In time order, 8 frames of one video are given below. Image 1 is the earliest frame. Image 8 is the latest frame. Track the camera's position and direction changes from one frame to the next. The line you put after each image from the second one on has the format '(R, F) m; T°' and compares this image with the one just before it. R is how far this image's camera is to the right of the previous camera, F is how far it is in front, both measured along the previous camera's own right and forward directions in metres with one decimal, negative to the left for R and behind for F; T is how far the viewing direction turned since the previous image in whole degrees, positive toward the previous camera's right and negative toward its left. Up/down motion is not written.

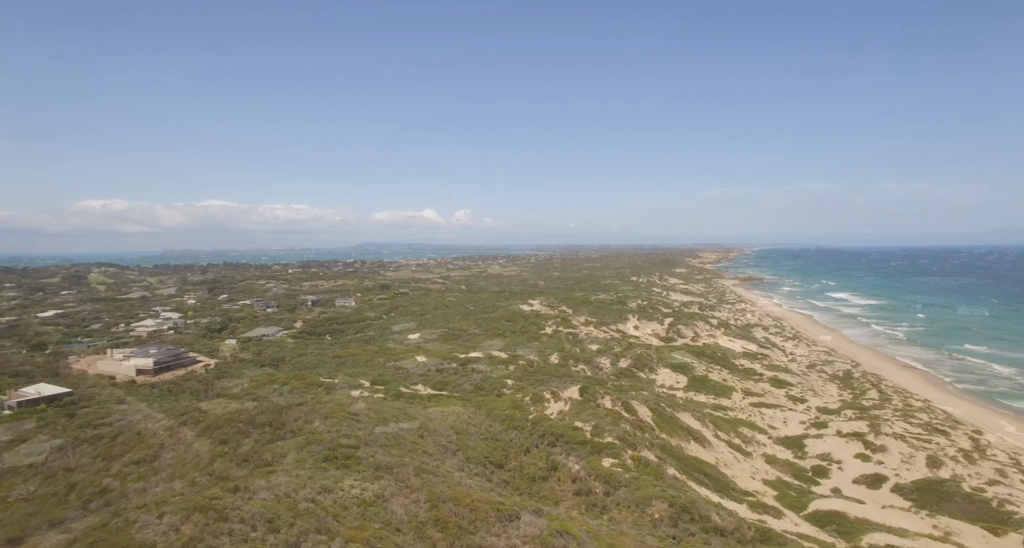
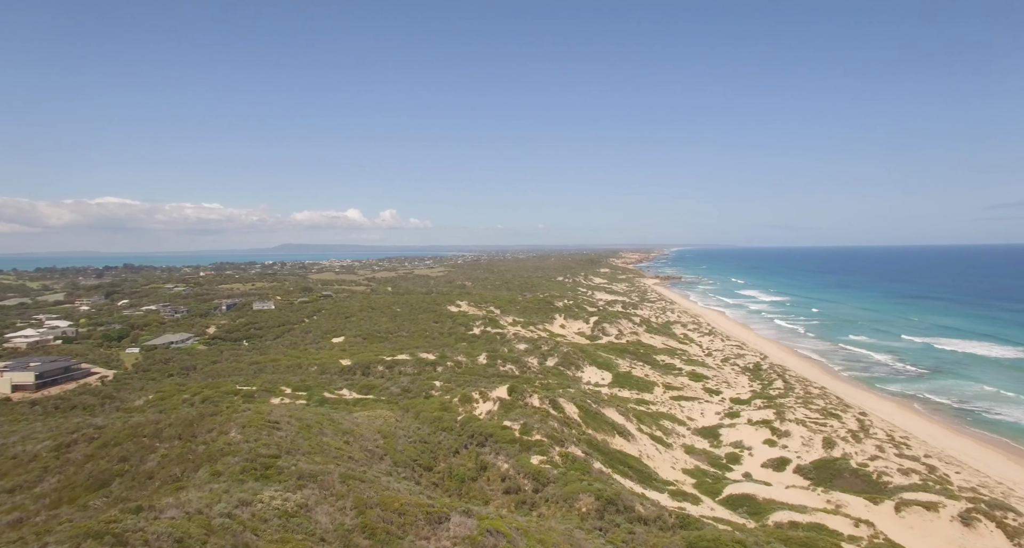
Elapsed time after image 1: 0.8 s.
(+0.7, -0.5) m; +6°
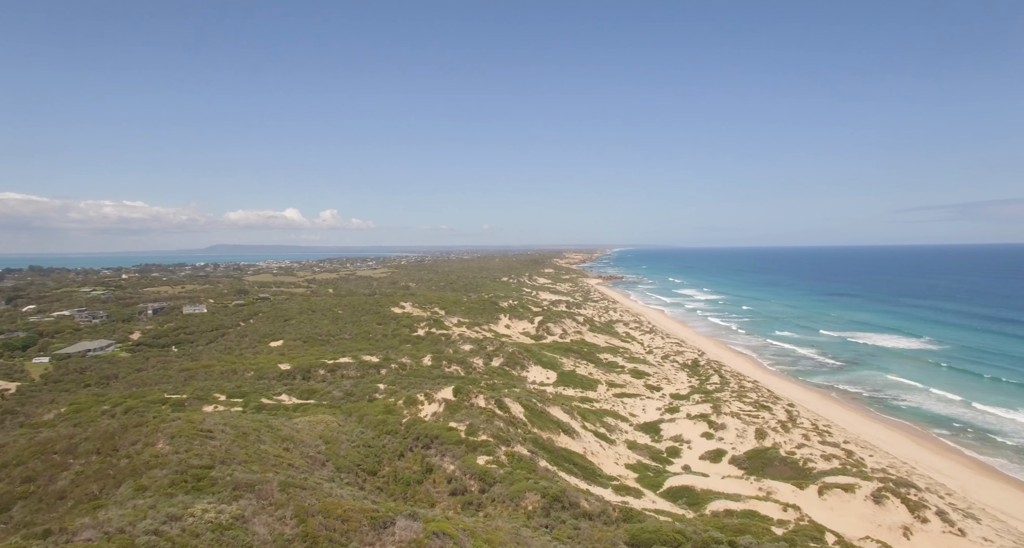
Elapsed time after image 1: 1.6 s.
(-0.1, -0.3) m; +5°
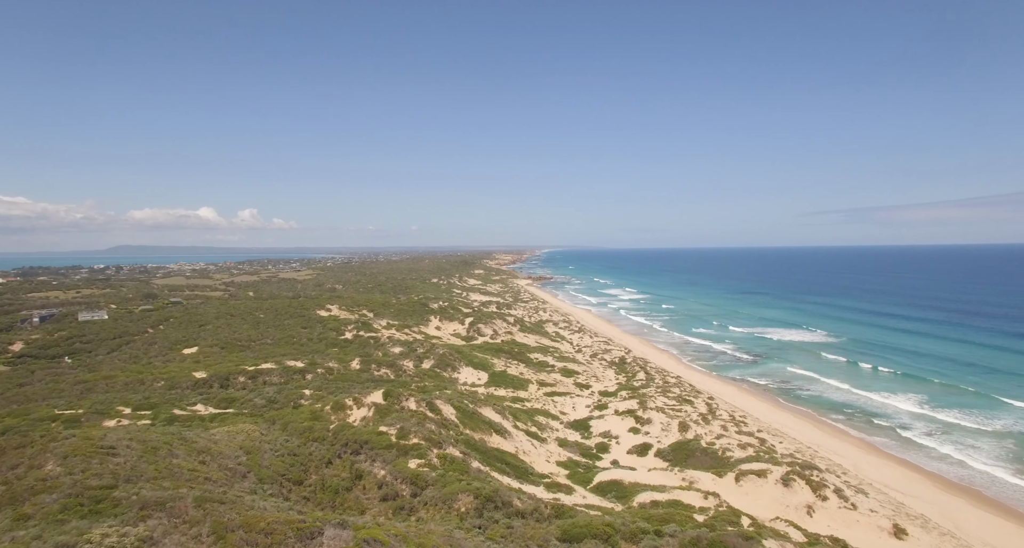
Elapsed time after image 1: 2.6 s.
(0.0, -0.2) m; +6°
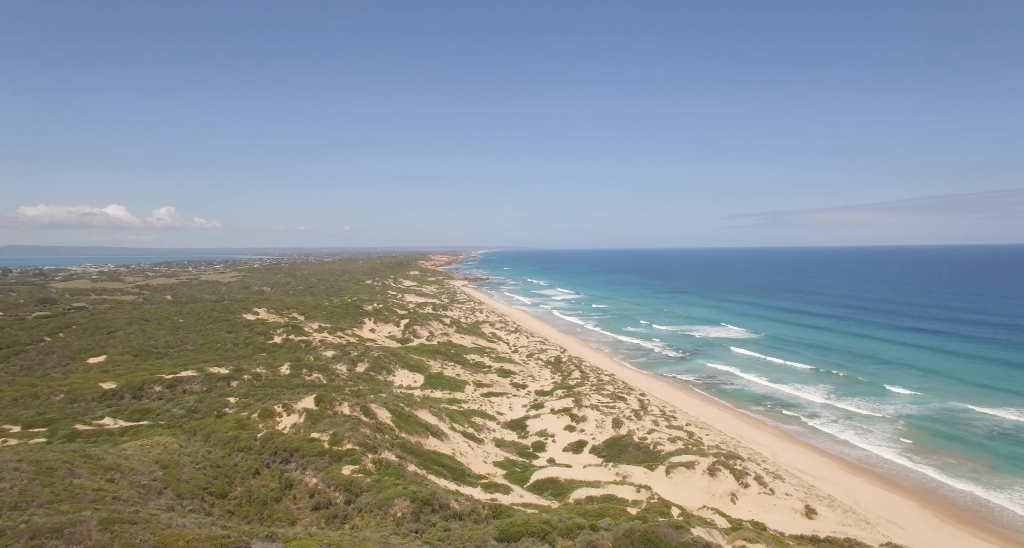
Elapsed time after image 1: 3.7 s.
(0.0, +0.1) m; +6°
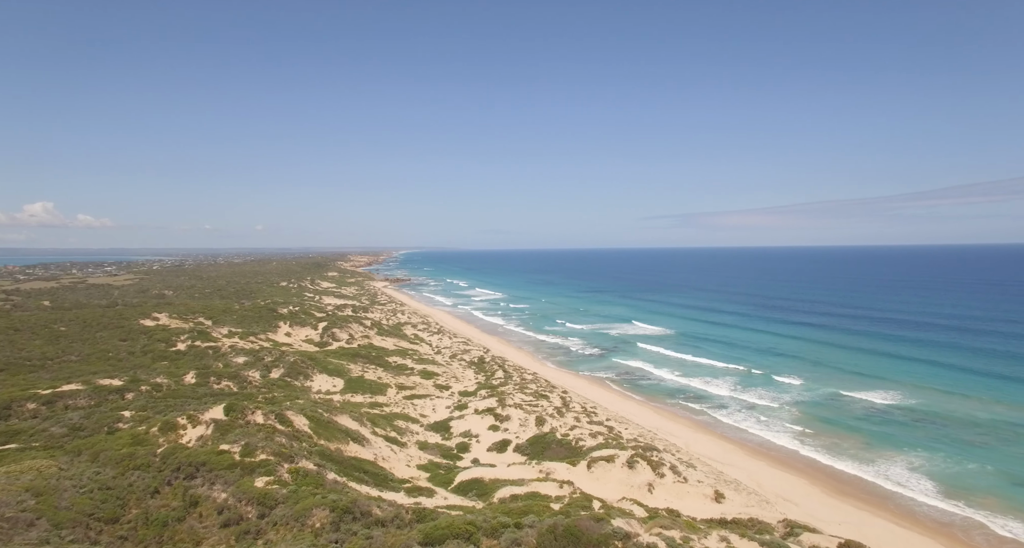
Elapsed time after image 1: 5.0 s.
(0.0, +0.4) m; +7°
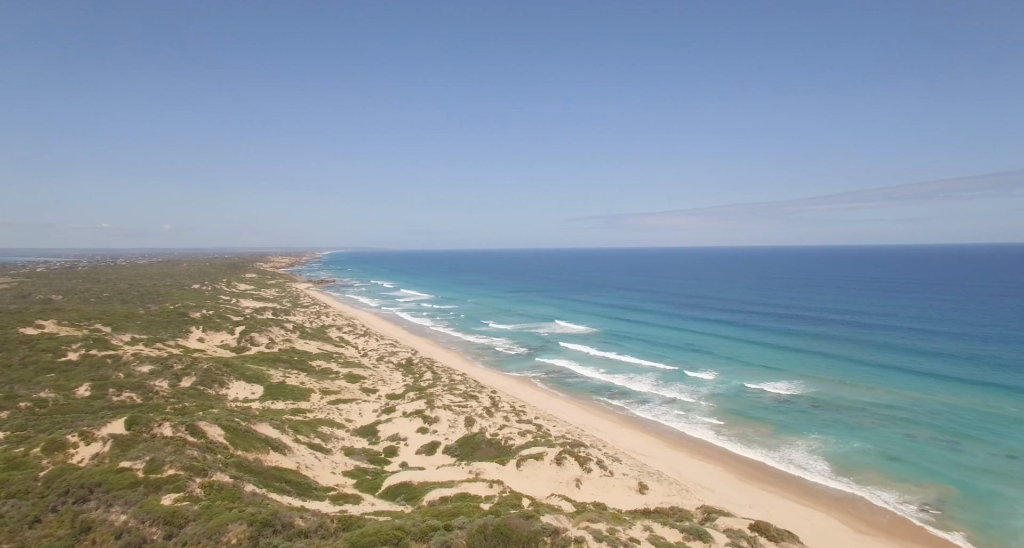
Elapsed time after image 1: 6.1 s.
(+0.1, +0.6) m; +6°
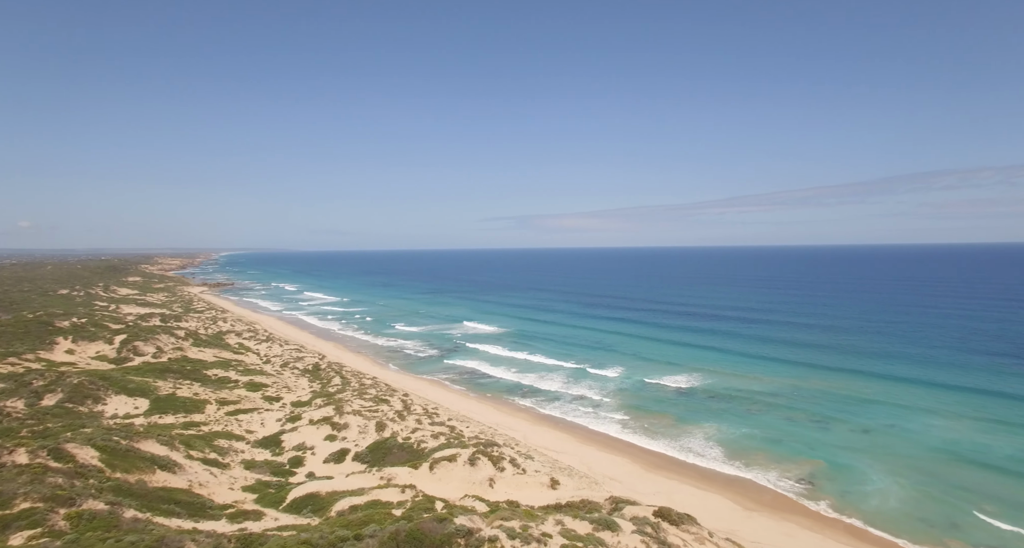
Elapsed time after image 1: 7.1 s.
(+0.1, +1.6) m; +8°
